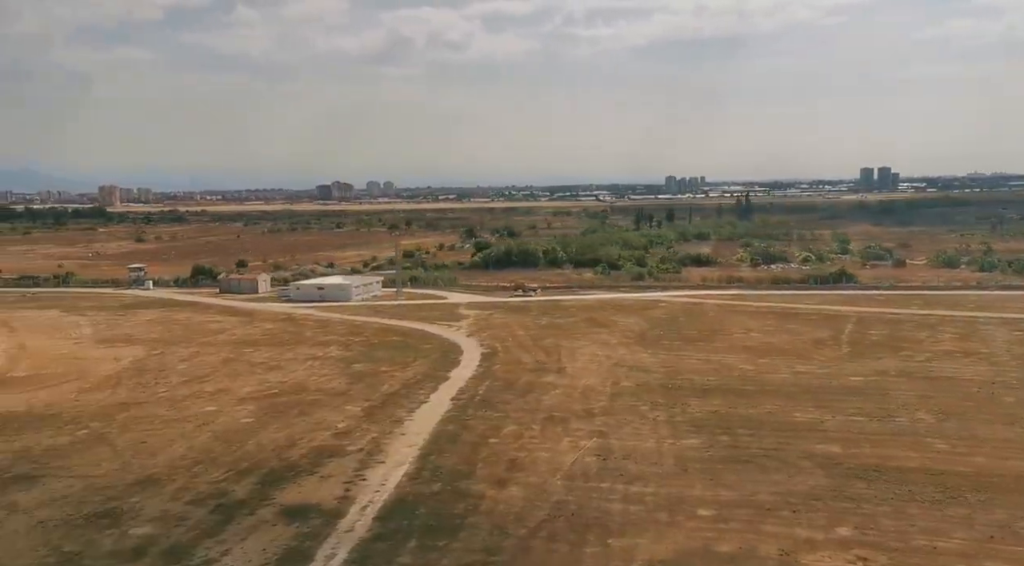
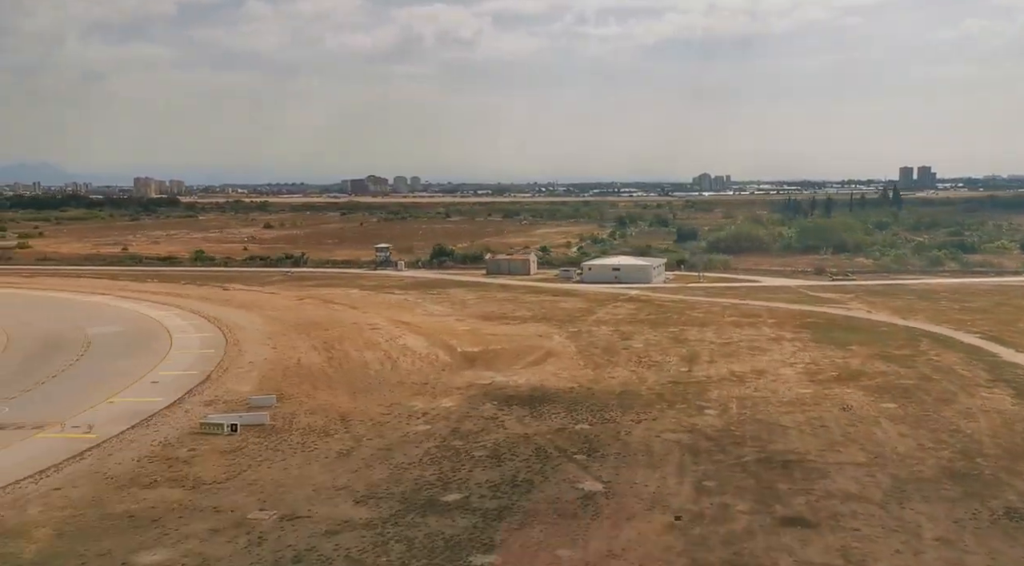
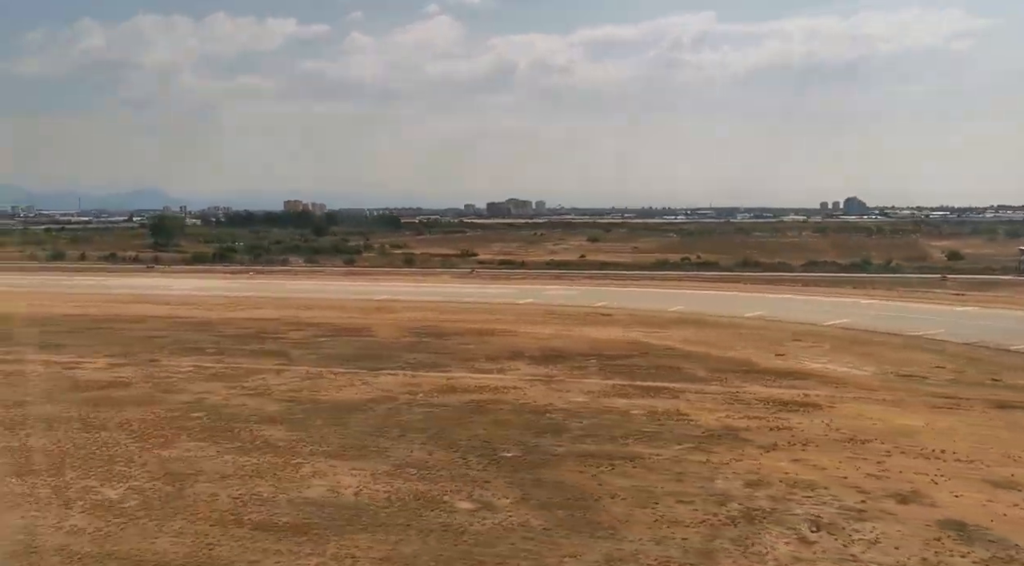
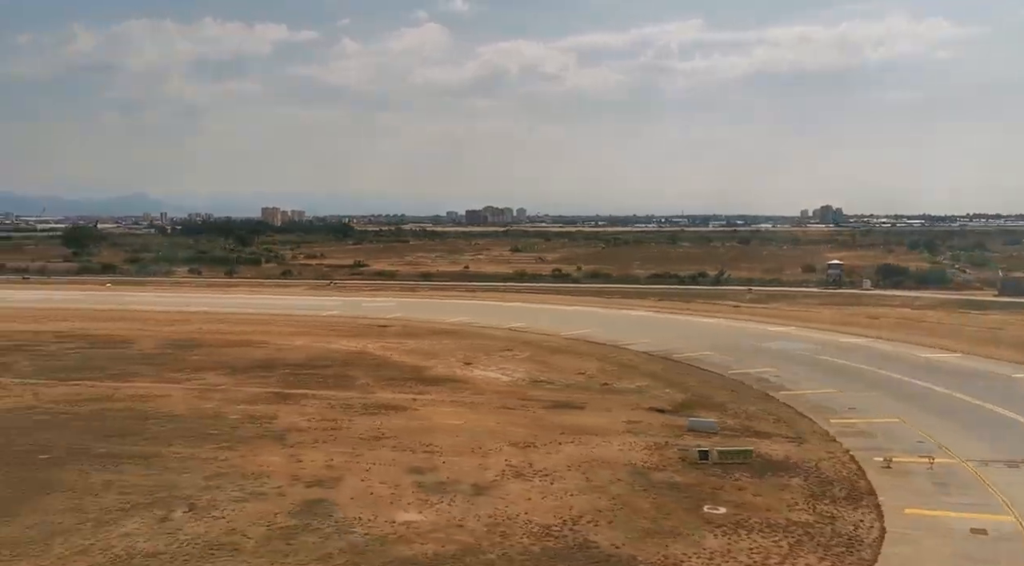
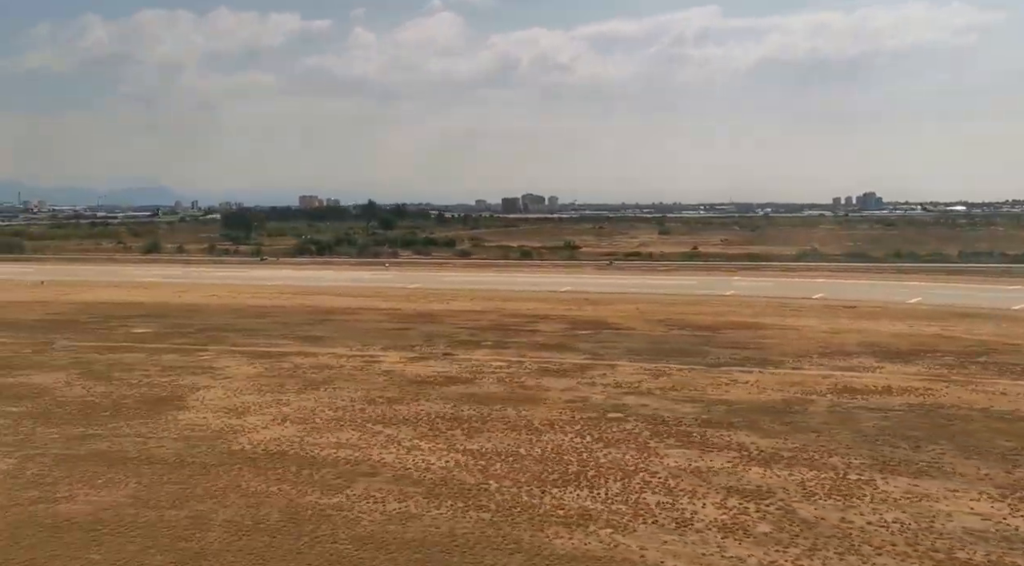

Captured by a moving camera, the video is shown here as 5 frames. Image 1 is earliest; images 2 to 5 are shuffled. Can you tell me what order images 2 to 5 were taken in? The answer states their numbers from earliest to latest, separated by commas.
2, 4, 3, 5
